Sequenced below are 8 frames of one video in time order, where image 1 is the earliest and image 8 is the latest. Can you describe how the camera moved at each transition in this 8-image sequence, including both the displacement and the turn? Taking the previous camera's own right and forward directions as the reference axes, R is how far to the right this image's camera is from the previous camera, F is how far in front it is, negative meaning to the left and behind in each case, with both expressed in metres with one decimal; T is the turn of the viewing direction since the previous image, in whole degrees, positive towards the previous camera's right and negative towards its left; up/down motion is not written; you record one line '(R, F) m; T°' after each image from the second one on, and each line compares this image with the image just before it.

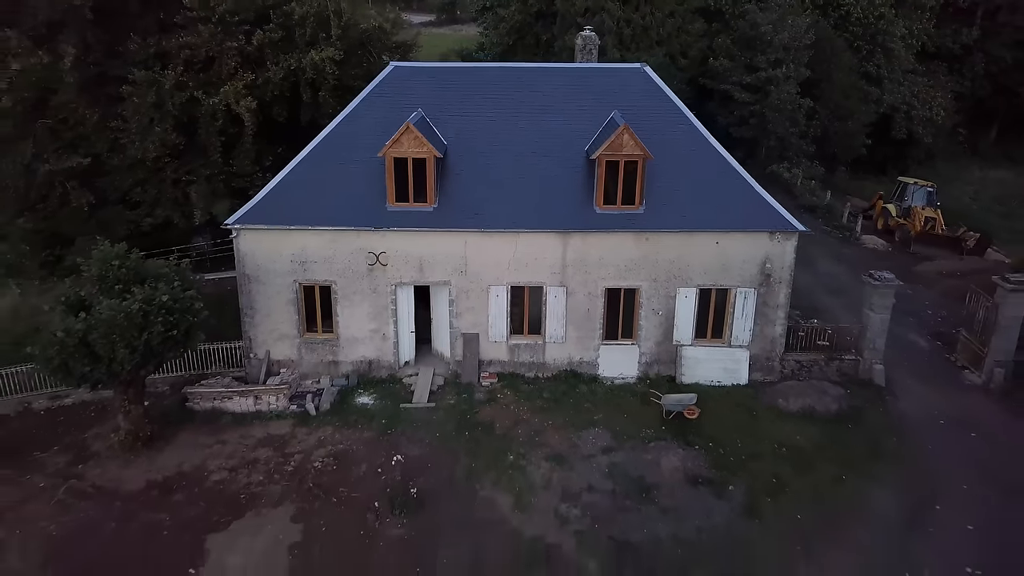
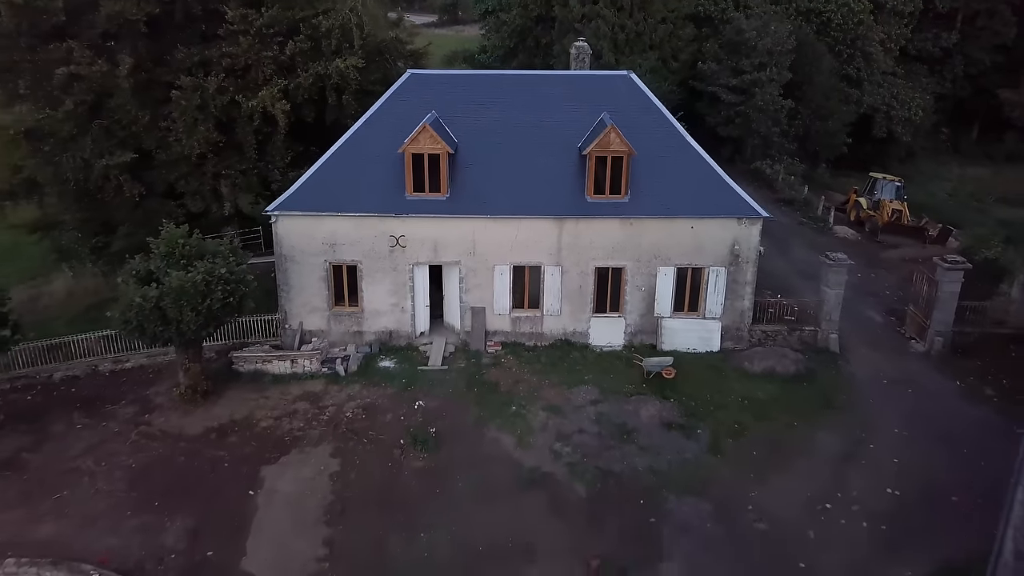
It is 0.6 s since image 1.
(-0.1, -2.4) m; 0°
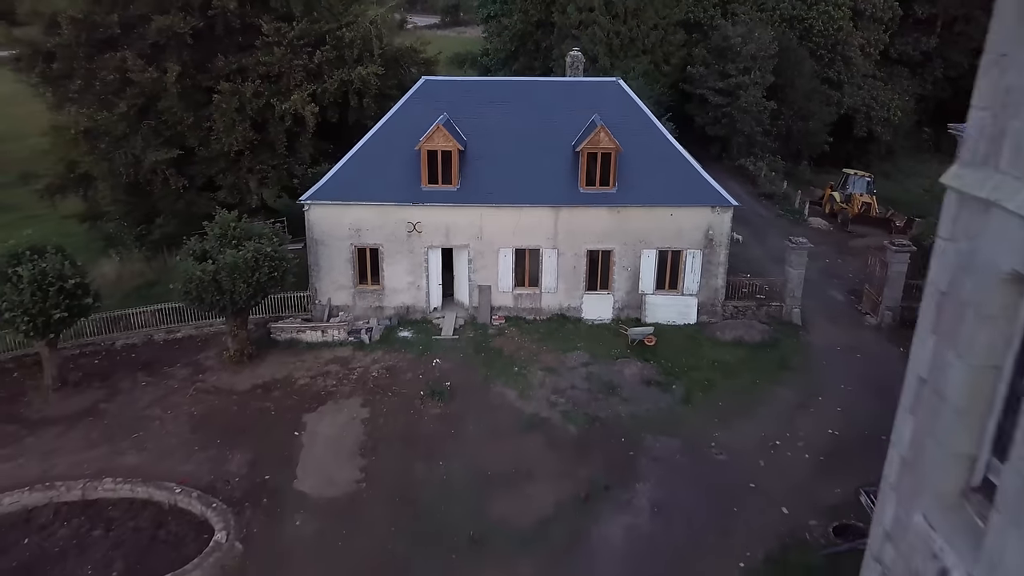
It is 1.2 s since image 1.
(-0.1, -2.6) m; 0°
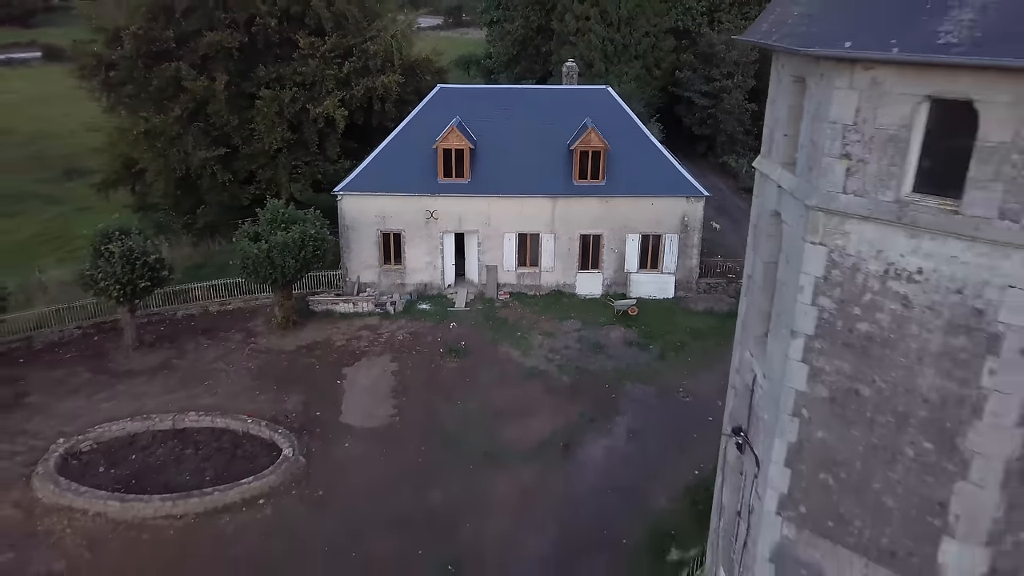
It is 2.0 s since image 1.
(-0.1, -3.4) m; 0°
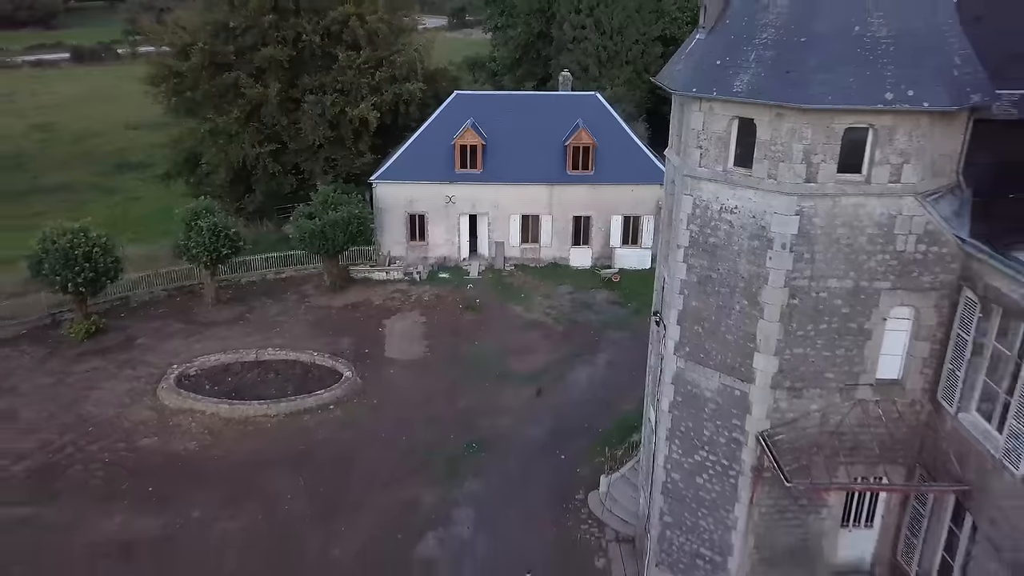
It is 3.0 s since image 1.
(-0.2, -5.1) m; 0°
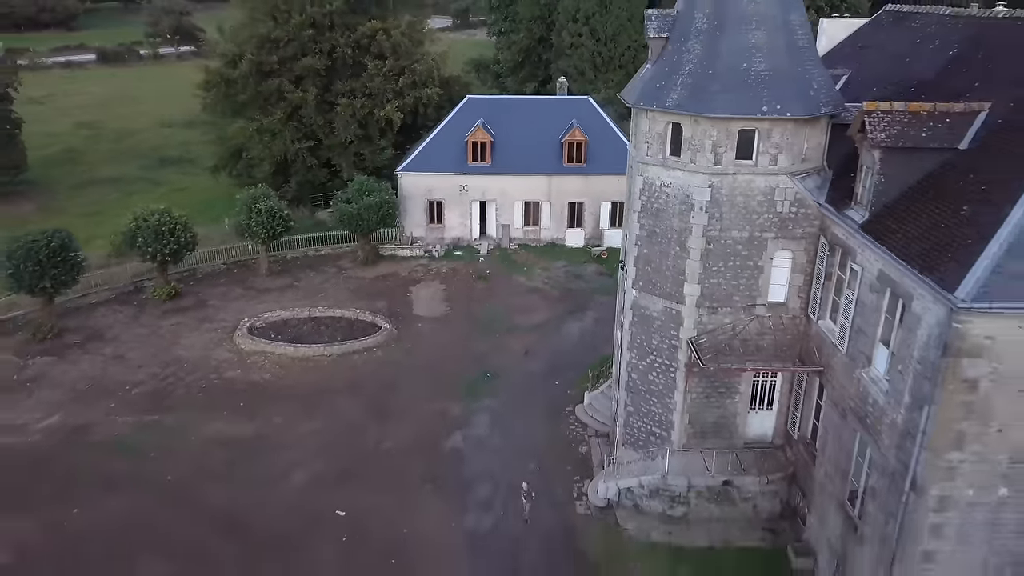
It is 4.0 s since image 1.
(-0.2, -5.1) m; 0°
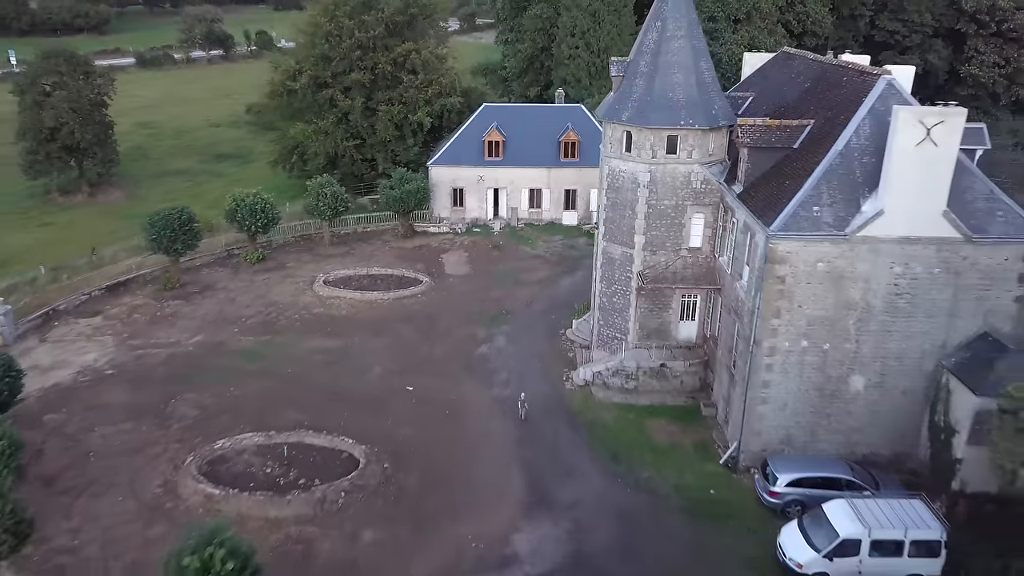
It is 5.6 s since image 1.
(-0.4, -8.8) m; 0°
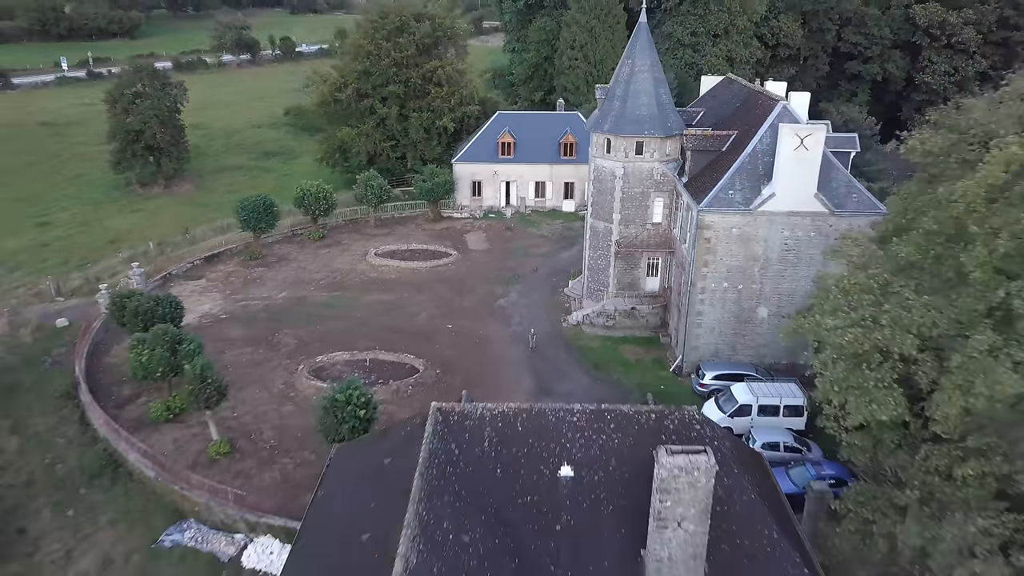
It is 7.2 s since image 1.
(-0.6, -9.5) m; 0°
